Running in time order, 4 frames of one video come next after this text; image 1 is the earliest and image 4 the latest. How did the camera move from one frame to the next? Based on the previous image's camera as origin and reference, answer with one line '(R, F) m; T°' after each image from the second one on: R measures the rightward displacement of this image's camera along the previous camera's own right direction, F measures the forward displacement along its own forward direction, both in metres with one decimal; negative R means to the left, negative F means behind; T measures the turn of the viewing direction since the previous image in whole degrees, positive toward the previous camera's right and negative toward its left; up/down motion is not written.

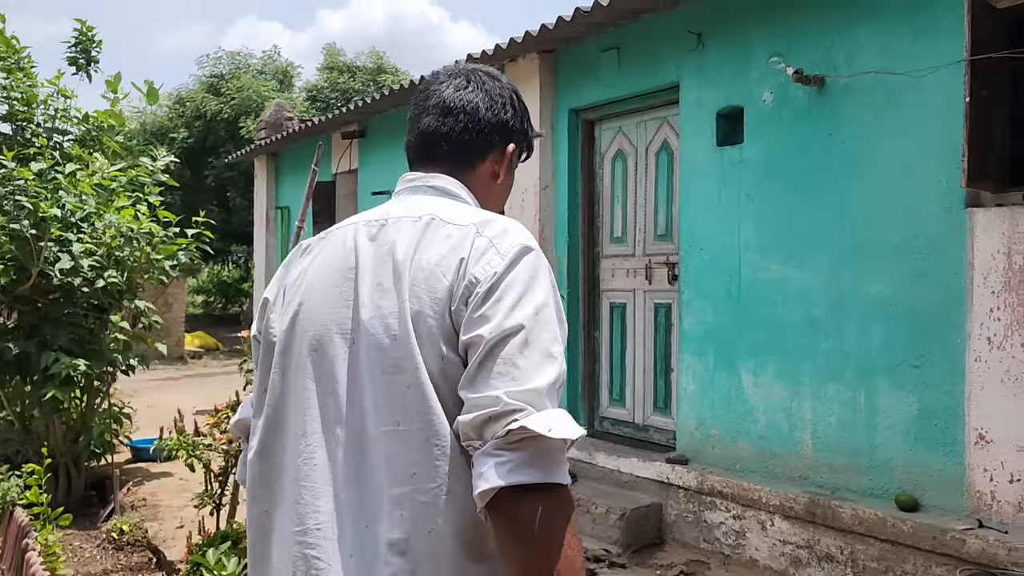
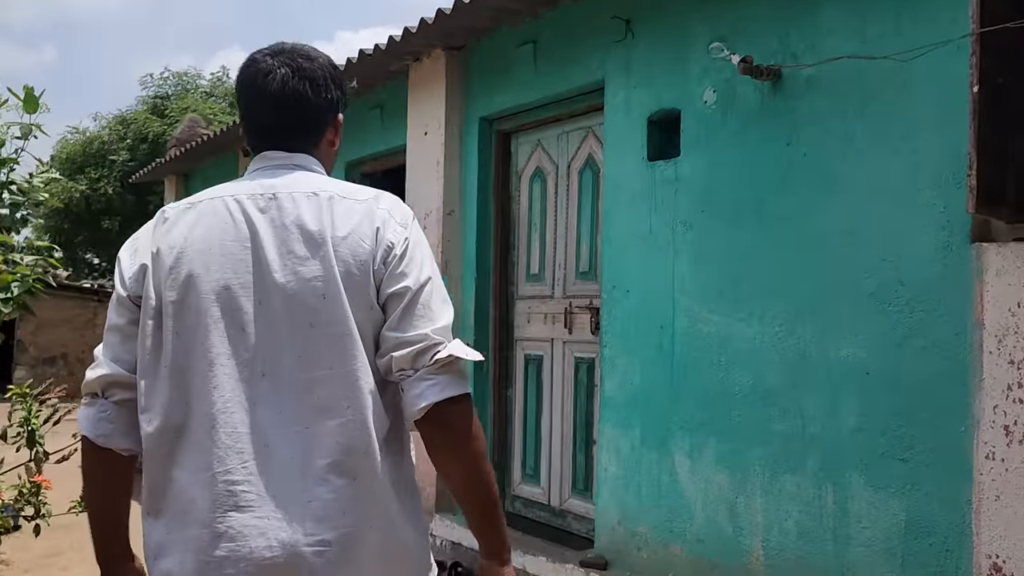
(+0.5, +1.1) m; +1°
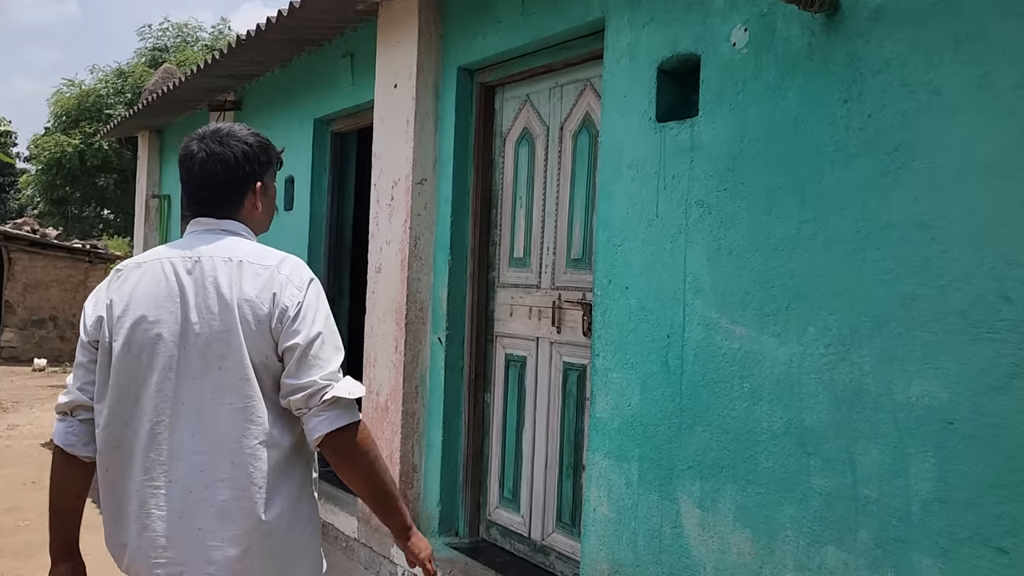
(+0.2, +0.8) m; -1°
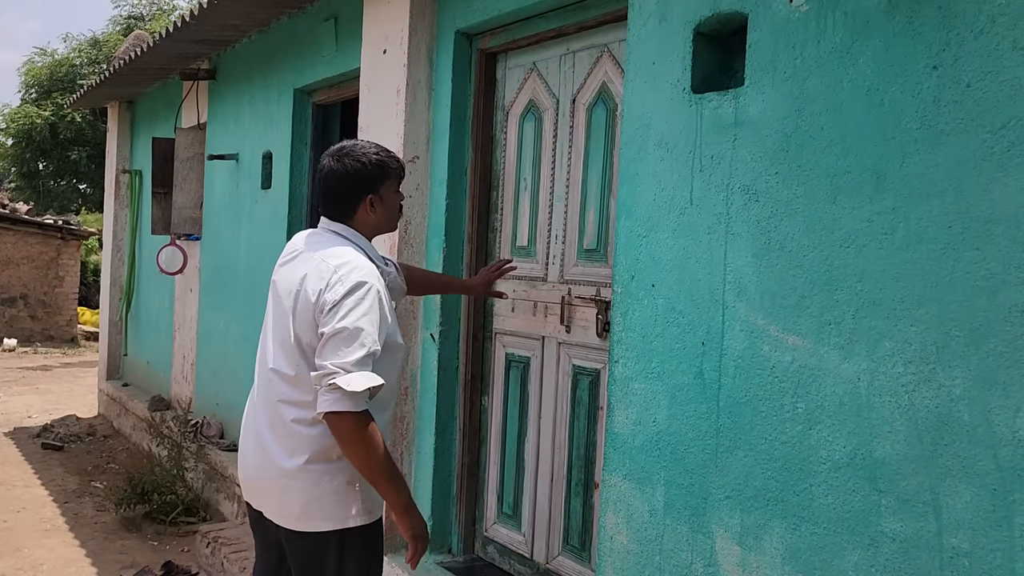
(-0.1, +0.4) m; +1°
